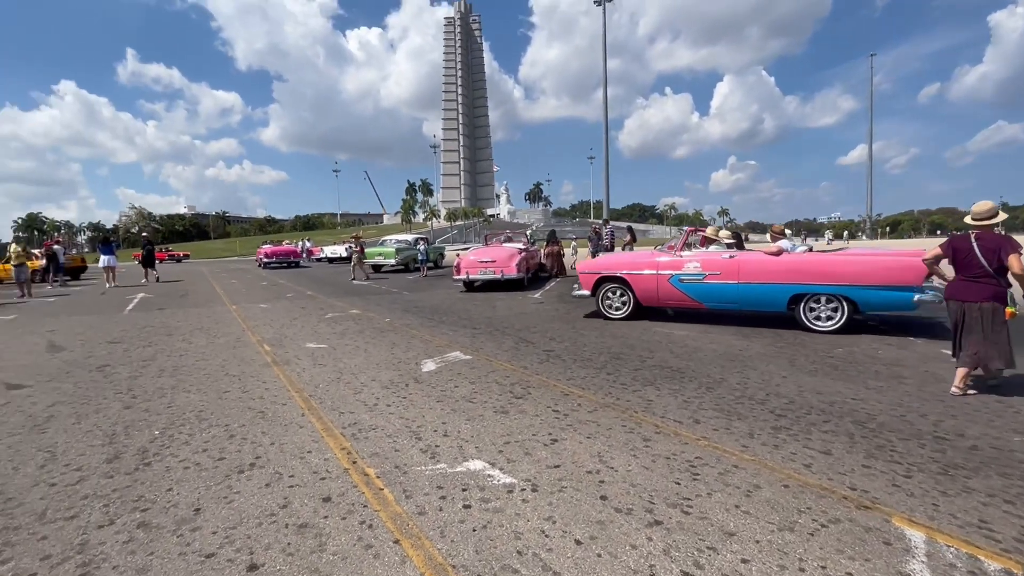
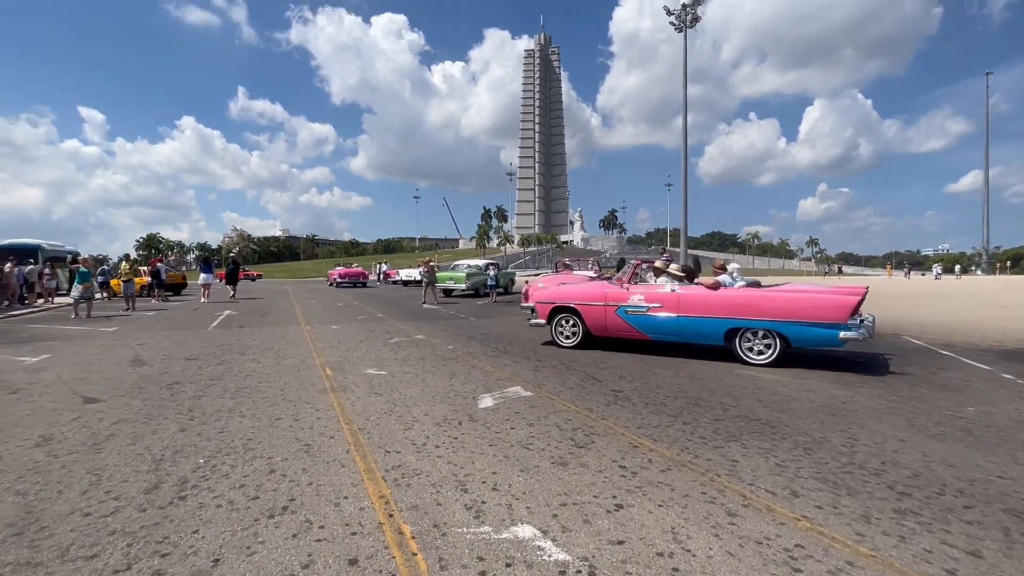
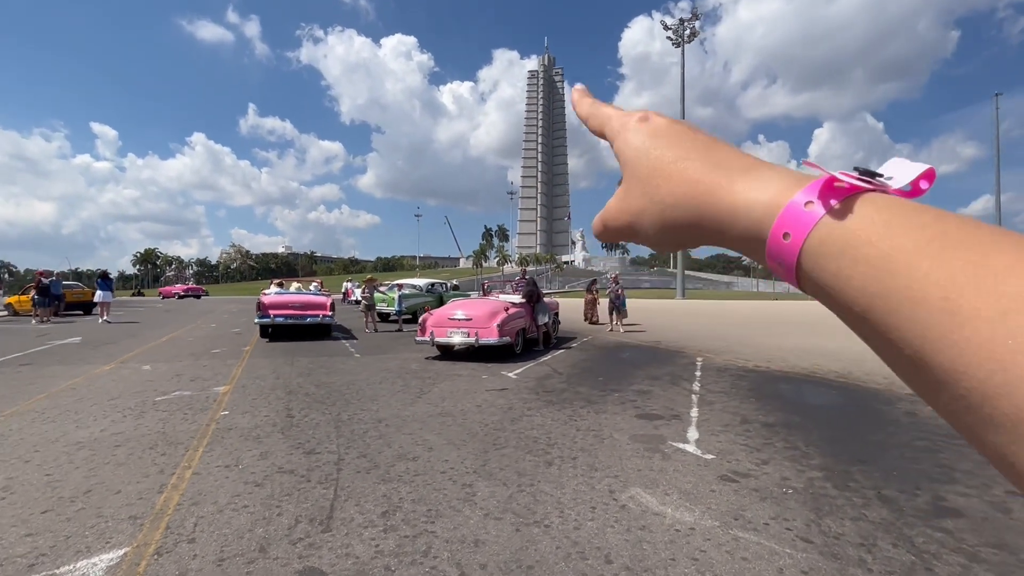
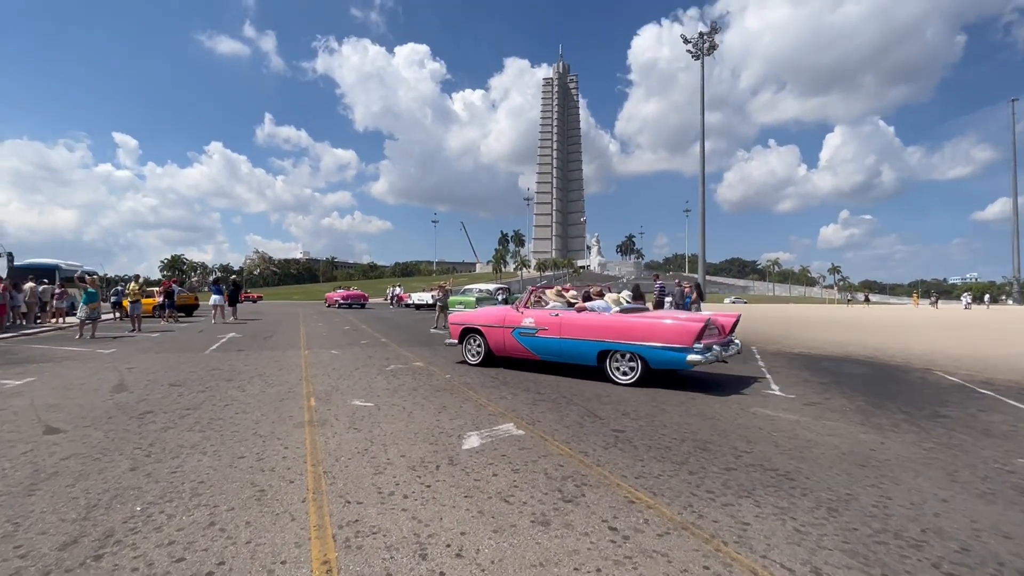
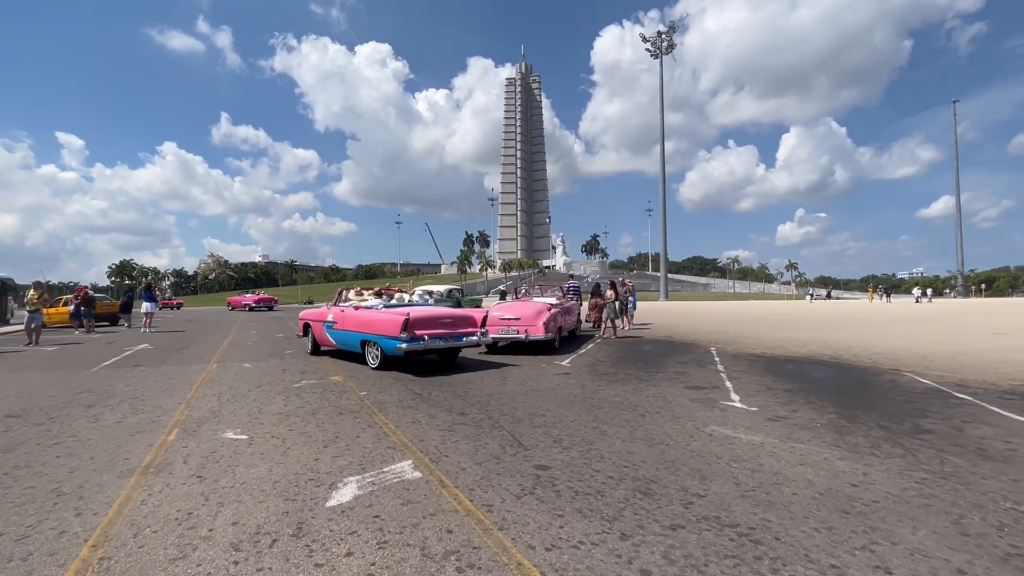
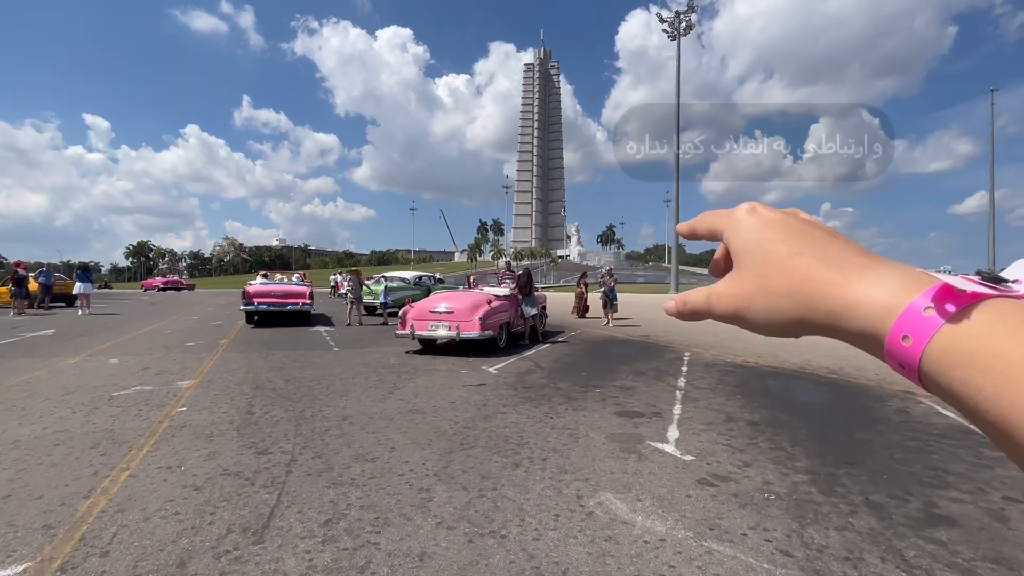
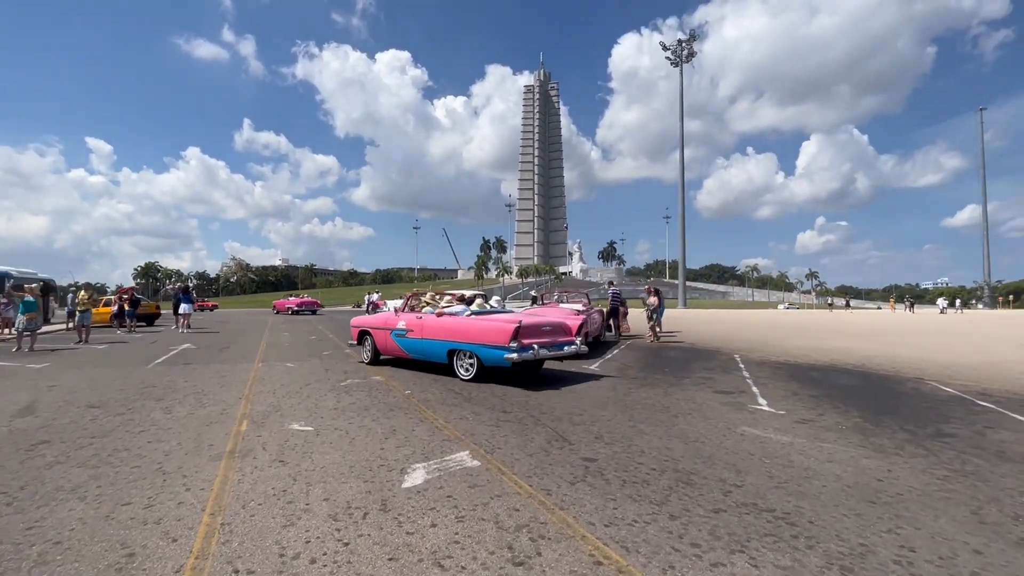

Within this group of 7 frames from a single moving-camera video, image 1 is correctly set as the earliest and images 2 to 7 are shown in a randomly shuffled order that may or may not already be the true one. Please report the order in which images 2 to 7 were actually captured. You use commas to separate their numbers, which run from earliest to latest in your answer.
2, 4, 7, 5, 3, 6
